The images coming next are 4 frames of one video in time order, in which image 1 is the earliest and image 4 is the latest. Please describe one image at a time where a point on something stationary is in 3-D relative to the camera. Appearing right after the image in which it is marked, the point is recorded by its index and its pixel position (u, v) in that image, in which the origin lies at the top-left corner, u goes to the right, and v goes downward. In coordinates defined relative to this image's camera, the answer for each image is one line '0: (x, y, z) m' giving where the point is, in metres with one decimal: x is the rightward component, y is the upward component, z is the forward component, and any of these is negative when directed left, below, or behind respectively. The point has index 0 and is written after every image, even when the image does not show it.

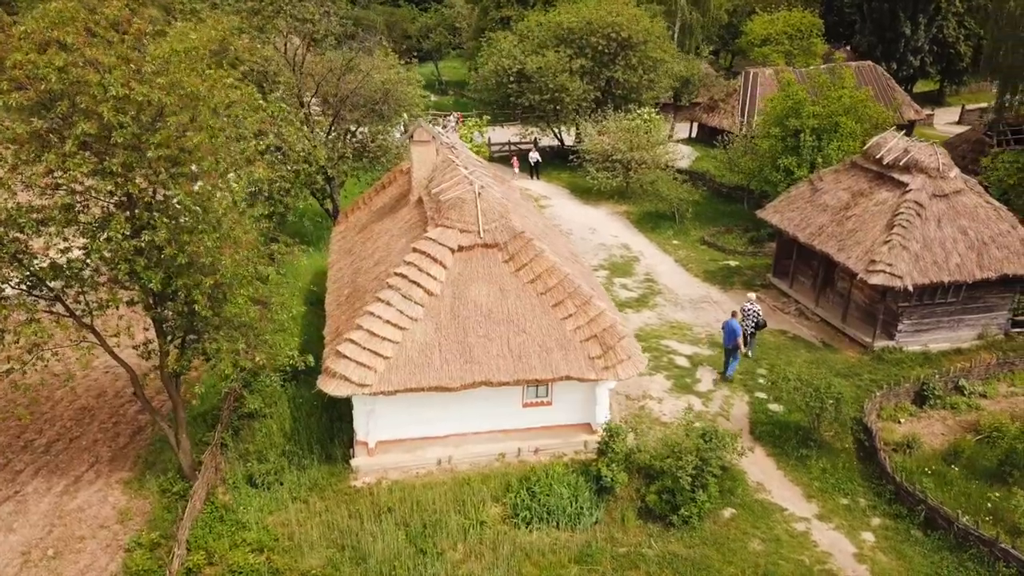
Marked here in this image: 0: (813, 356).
0: (+6.9, -1.6, +18.9) m
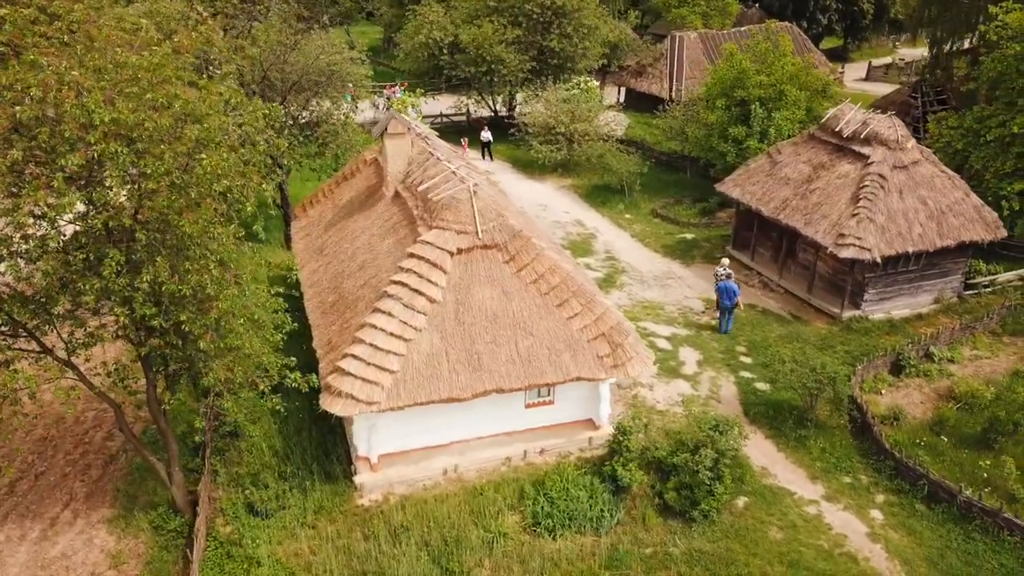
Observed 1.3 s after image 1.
0: (+6.4, -1.0, +19.3) m
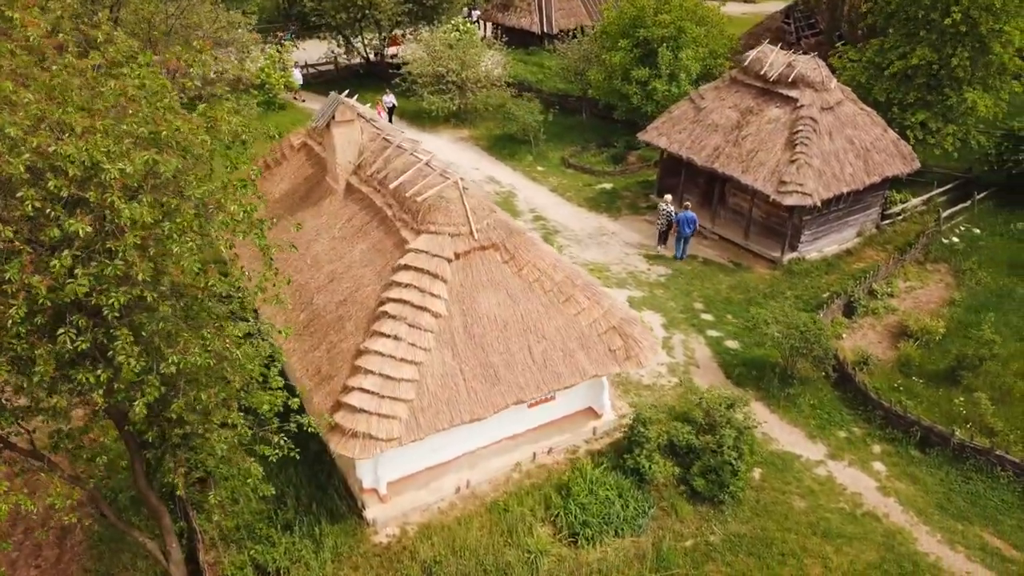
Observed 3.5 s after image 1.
0: (+5.2, +0.2, +19.5) m
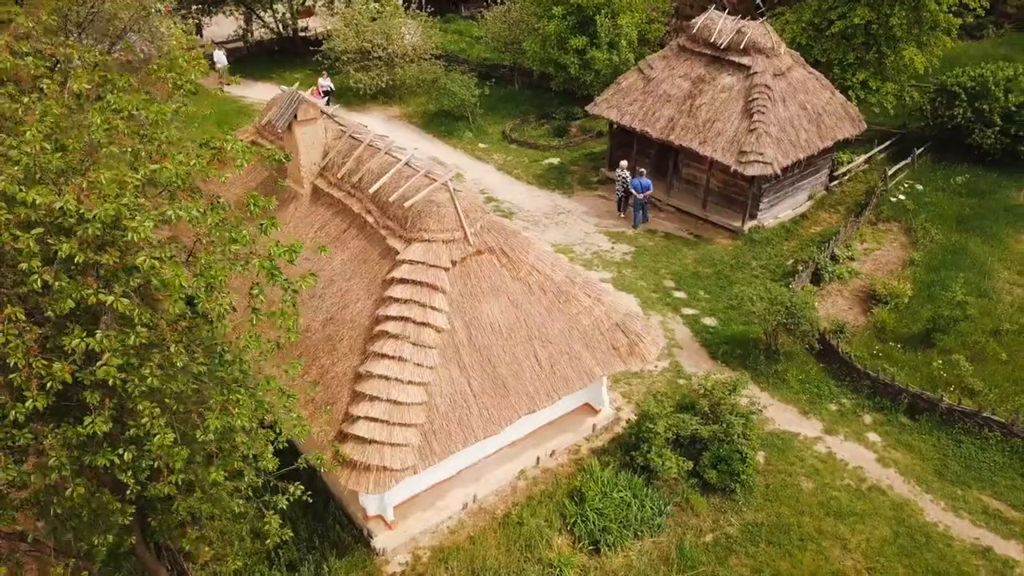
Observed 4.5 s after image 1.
0: (+4.3, +0.8, +19.3) m
